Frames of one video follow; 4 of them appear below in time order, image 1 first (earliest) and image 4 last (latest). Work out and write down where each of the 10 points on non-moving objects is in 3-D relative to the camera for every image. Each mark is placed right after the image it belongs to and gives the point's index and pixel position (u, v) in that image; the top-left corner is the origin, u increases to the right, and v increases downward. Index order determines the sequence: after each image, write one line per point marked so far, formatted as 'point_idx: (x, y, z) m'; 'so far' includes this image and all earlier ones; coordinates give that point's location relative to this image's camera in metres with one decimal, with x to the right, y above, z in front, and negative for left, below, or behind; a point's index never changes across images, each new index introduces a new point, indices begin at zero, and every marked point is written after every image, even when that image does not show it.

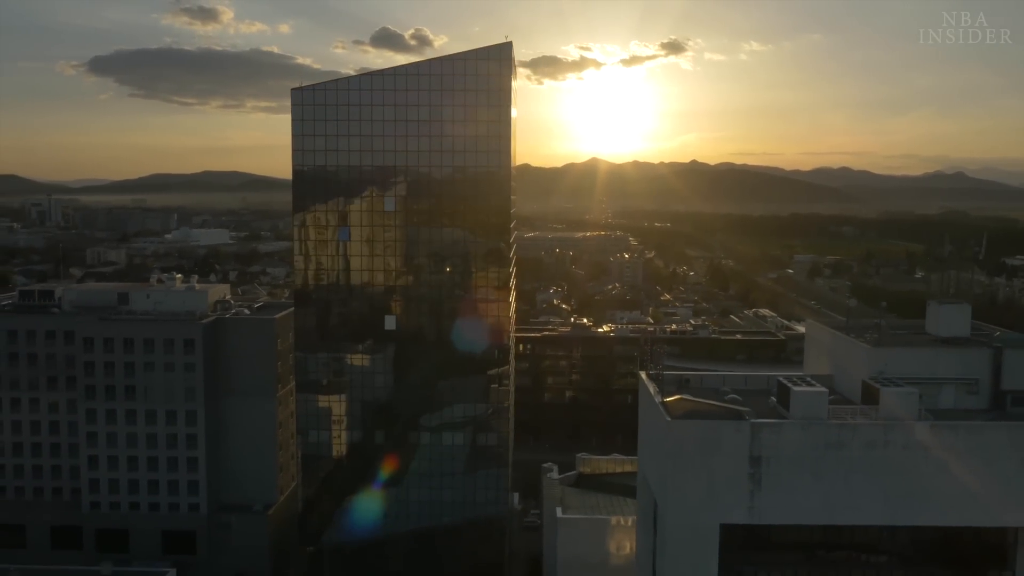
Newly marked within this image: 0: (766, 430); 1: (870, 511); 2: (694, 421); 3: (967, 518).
0: (+5.1, -2.8, +15.7) m
1: (+7.2, -4.5, +15.9) m
2: (+3.7, -2.7, +15.9) m
3: (+9.1, -4.6, +15.9) m
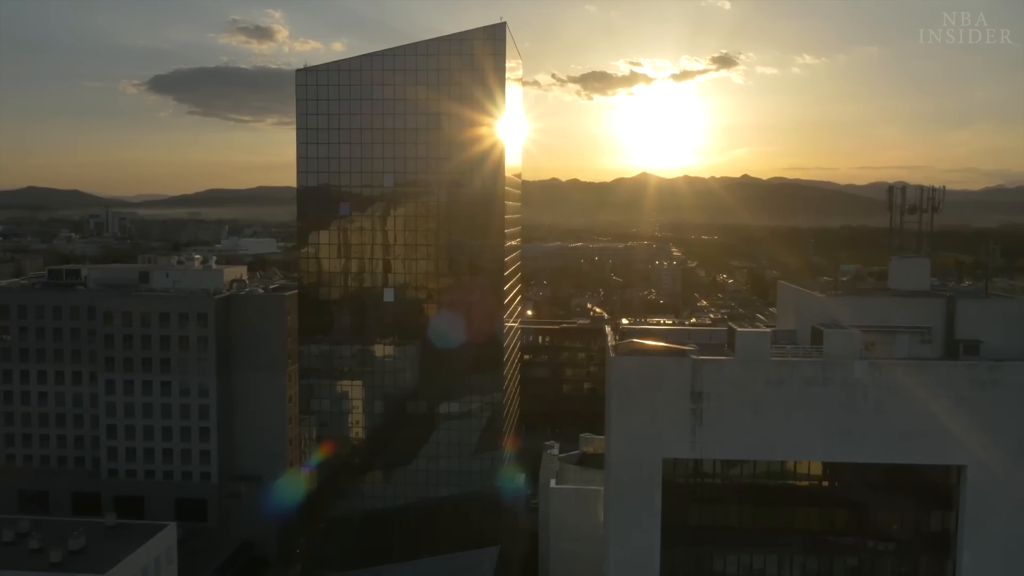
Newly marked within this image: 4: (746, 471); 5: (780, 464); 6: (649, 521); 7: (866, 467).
0: (+4.0, -1.6, +16.2) m
1: (+6.2, -3.3, +16.3) m
2: (+2.6, -1.4, +16.5) m
3: (+8.0, -3.4, +16.2) m
4: (+5.0, -3.9, +16.7) m
5: (+5.7, -3.7, +16.6) m
6: (+2.9, -4.9, +16.6) m
7: (+7.5, -3.8, +16.6) m
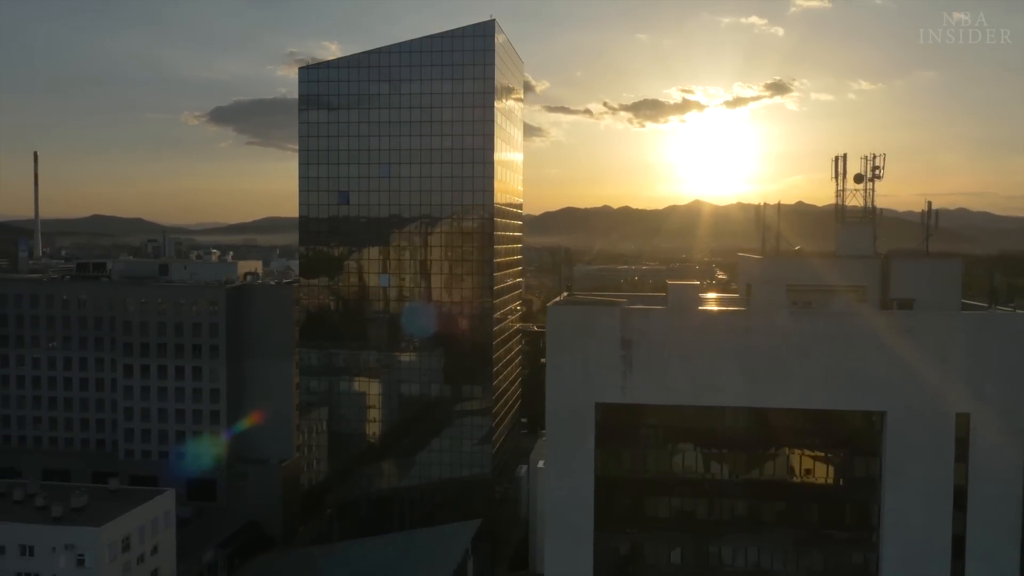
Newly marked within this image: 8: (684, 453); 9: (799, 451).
0: (+2.7, -0.6, +17.1) m
1: (+4.8, -2.3, +17.0) m
2: (+1.3, -0.4, +17.5) m
3: (+6.7, -2.4, +16.8) m
4: (+3.7, -2.9, +17.5) m
5: (+4.4, -2.7, +17.4) m
6: (+1.6, -3.9, +17.5) m
7: (+6.1, -2.8, +17.2) m
8: (+3.8, -3.7, +17.6) m
9: (+6.3, -3.6, +17.3) m
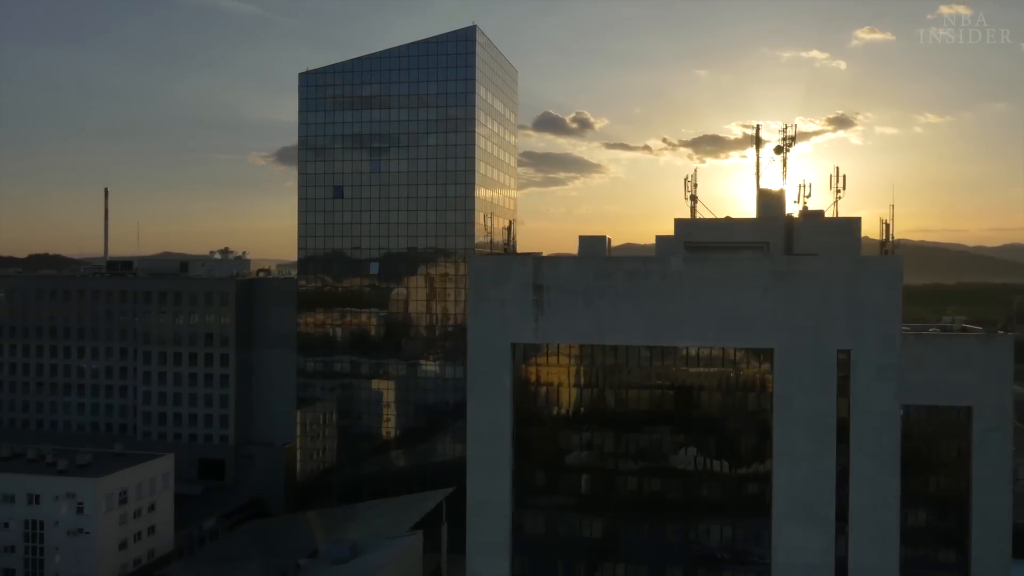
0: (+0.8, +0.6, +18.9) m
1: (+2.9, -1.1, +18.6) m
2: (-0.5, +0.8, +19.4) m
3: (+4.8, -1.2, +18.3) m
4: (+1.8, -1.7, +19.1) m
5: (+2.5, -1.5, +19.0) m
6: (-0.3, -2.7, +19.2) m
7: (+4.3, -1.6, +18.7) m
8: (+2.0, -2.5, +19.2) m
9: (+4.4, -2.4, +18.7) m
